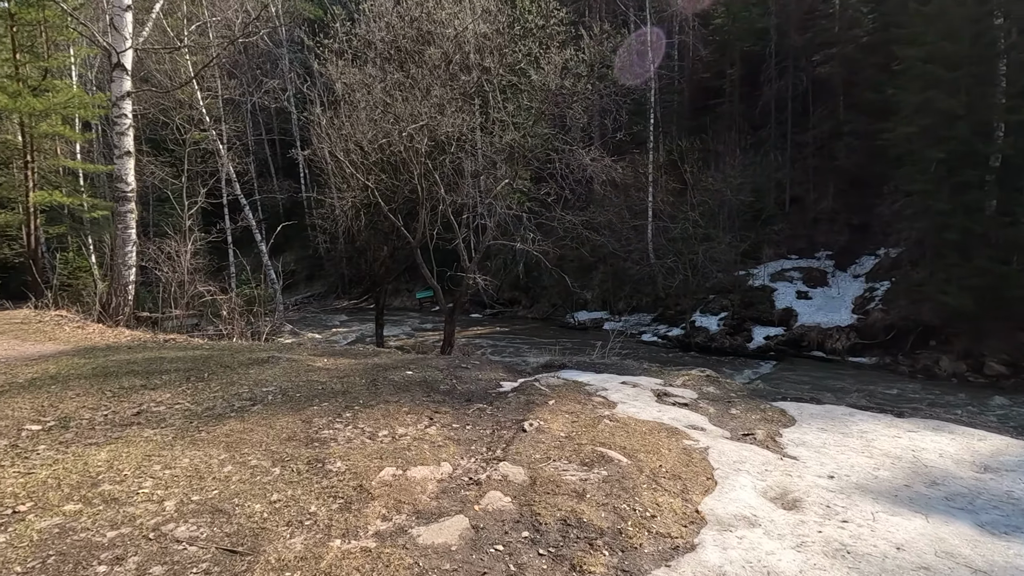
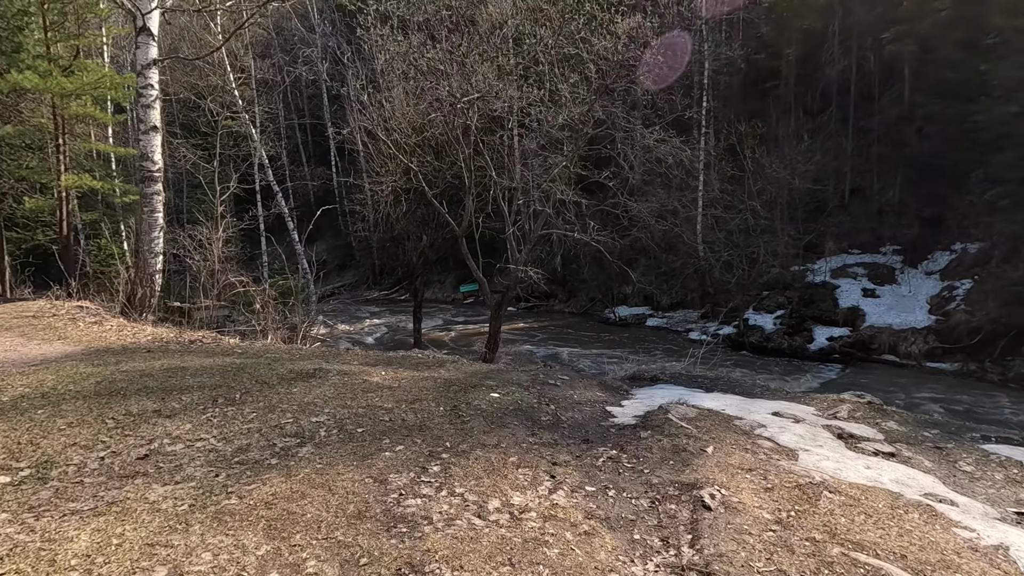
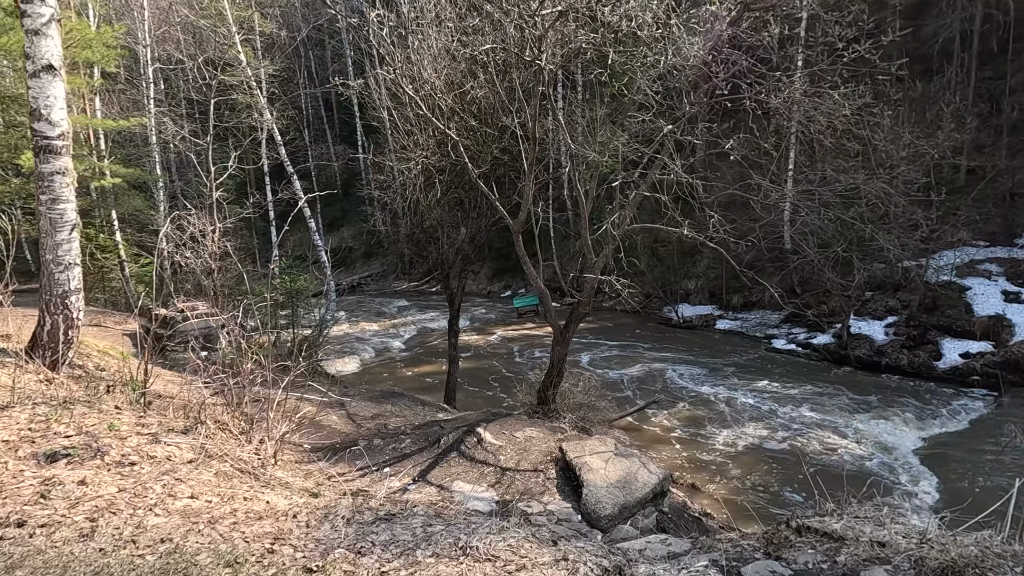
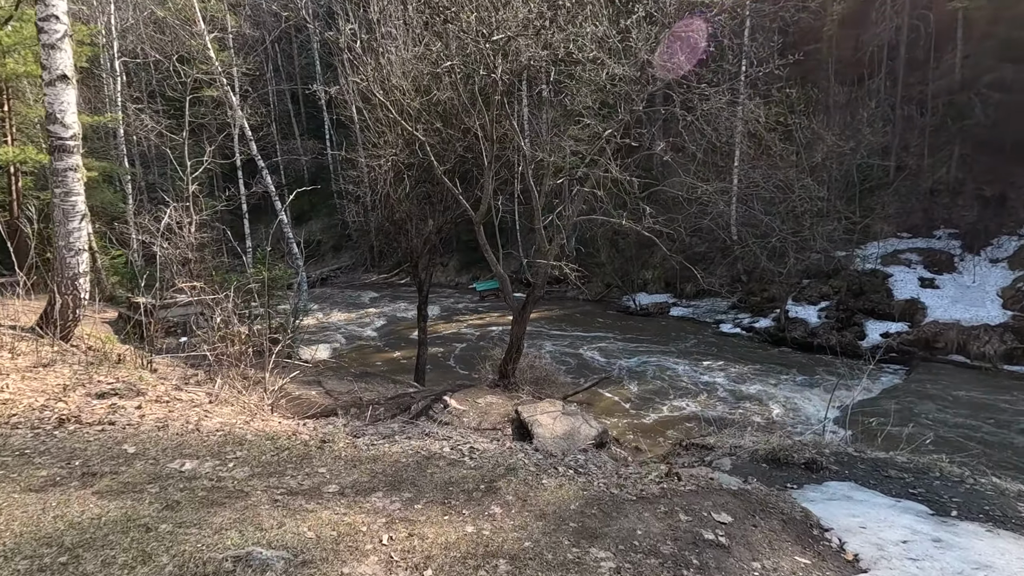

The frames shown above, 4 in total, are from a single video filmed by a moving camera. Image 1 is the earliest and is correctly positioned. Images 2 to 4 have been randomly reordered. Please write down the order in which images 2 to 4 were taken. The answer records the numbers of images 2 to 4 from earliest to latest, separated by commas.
2, 4, 3
